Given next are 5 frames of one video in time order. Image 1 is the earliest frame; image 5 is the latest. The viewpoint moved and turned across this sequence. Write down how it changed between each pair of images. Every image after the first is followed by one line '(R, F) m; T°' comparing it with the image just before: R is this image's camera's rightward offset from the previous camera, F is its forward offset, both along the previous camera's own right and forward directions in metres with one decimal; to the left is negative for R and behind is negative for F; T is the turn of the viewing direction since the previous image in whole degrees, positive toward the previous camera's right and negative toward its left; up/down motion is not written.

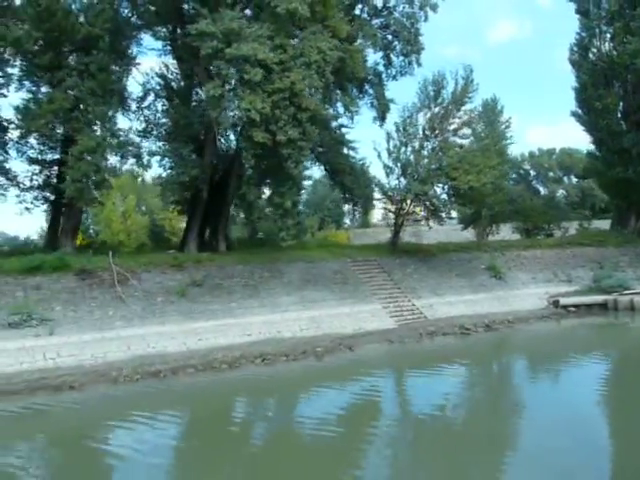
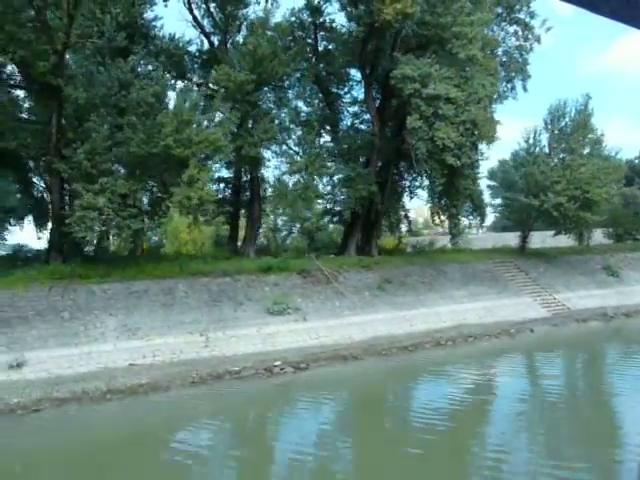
(-6.4, -4.8) m; -1°
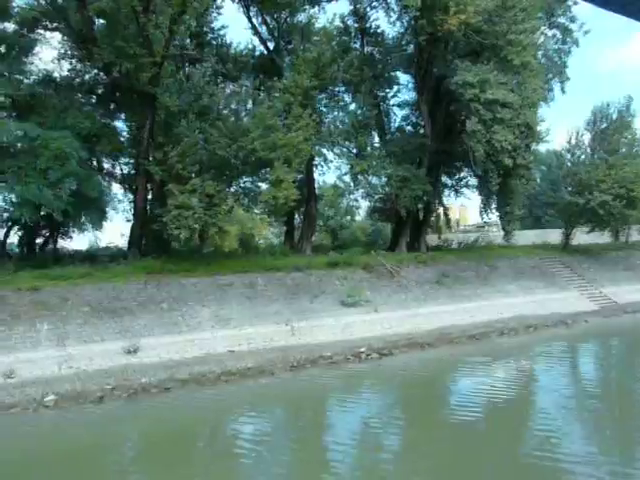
(-2.2, -1.6) m; -1°
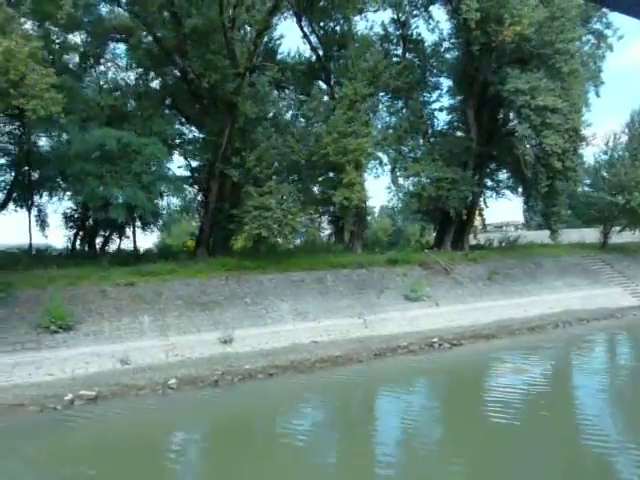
(-2.2, -1.6) m; -1°
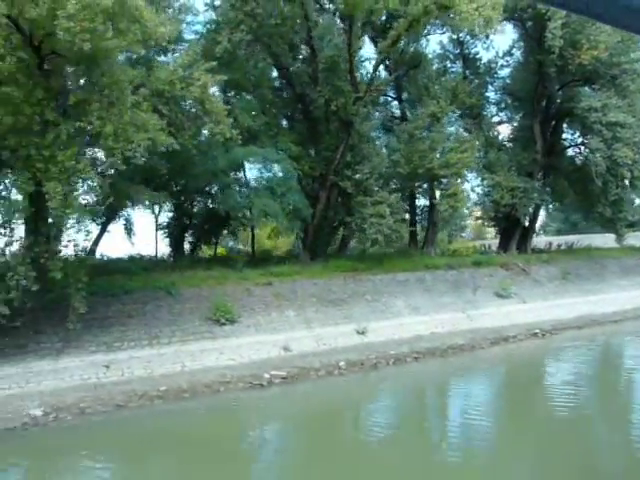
(-4.2, -3.0) m; 0°
